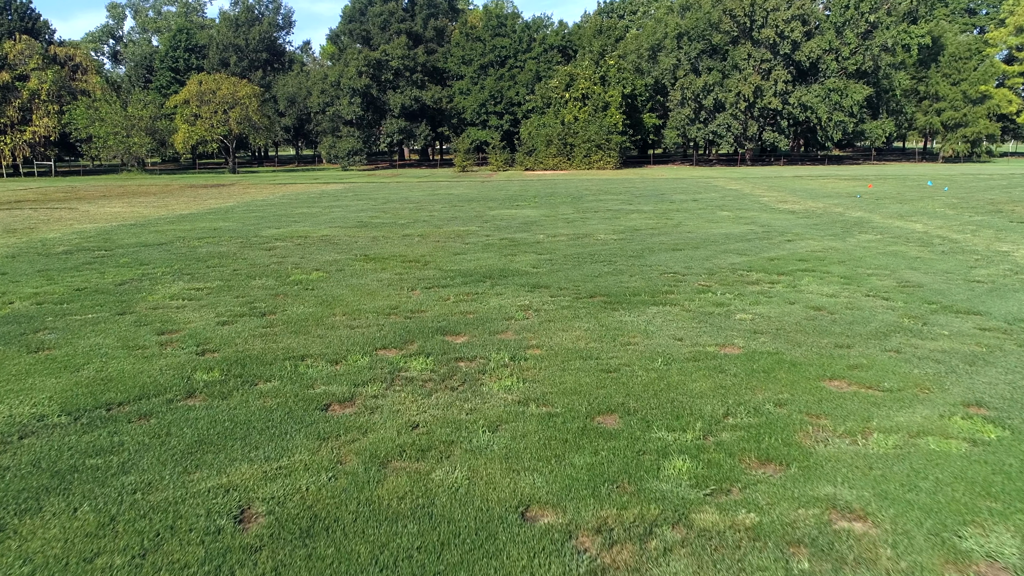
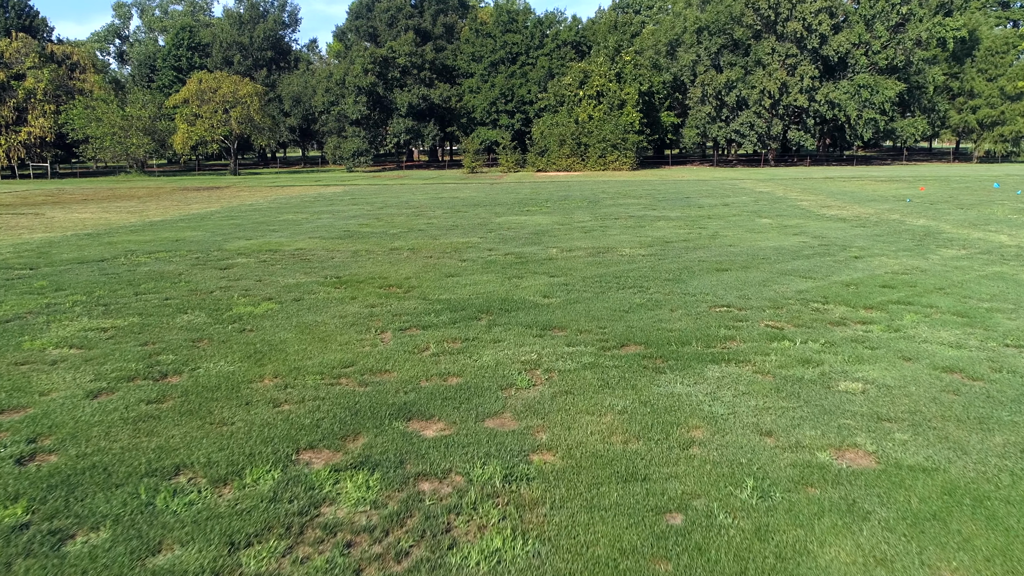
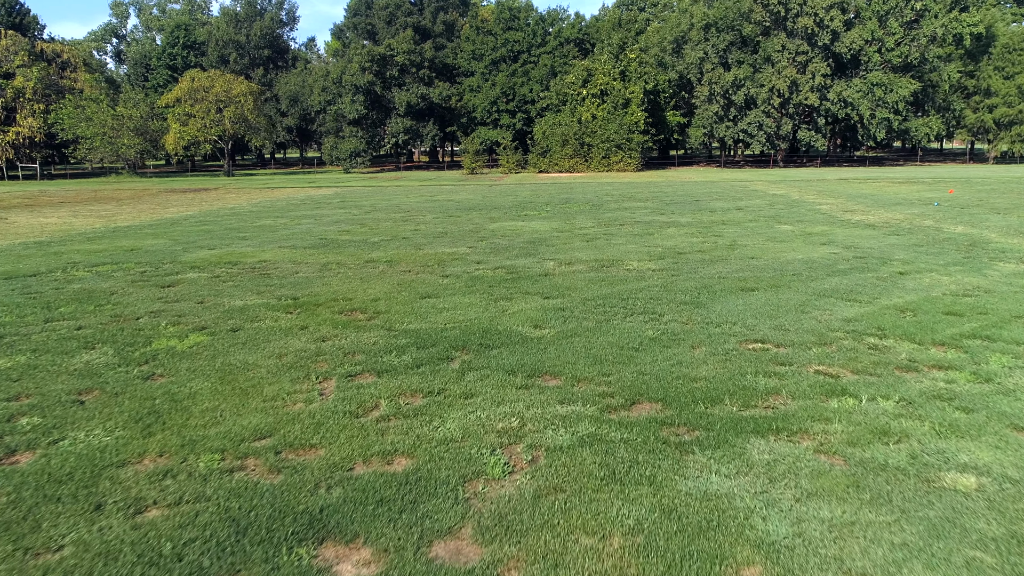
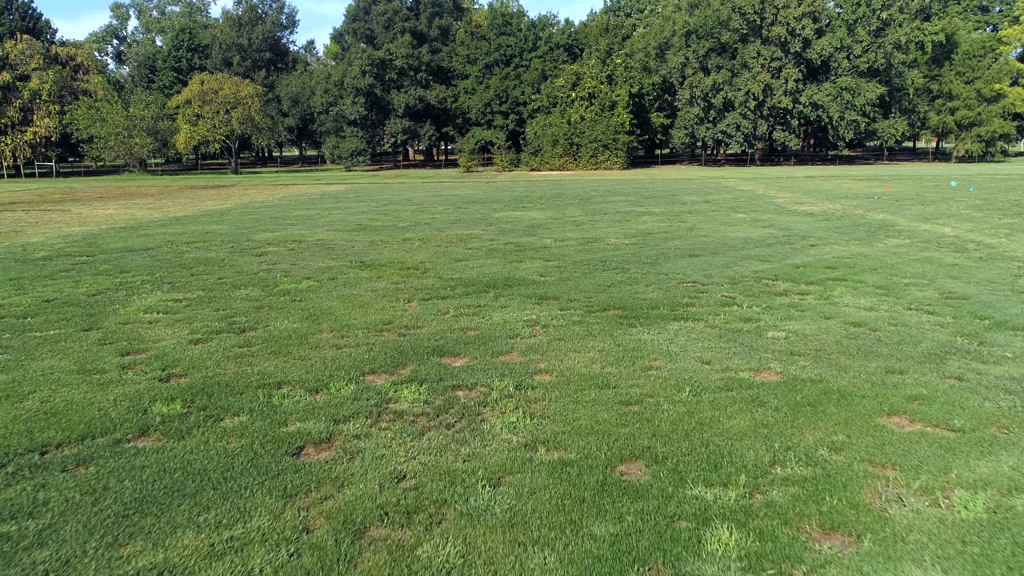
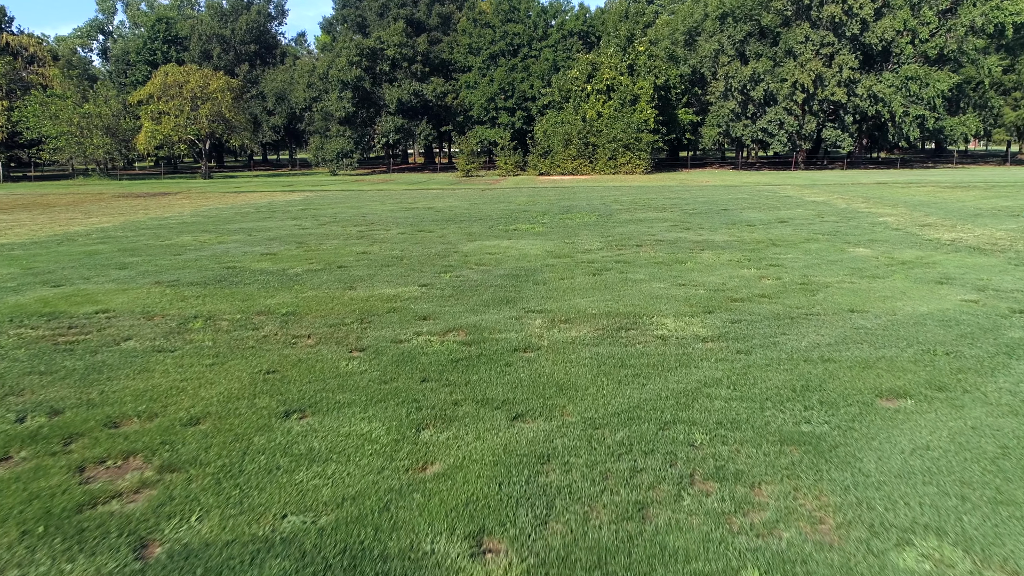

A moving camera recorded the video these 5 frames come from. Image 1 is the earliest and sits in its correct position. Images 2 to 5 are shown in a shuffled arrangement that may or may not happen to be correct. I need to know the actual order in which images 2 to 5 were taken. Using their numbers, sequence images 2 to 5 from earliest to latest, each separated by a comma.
4, 2, 3, 5
